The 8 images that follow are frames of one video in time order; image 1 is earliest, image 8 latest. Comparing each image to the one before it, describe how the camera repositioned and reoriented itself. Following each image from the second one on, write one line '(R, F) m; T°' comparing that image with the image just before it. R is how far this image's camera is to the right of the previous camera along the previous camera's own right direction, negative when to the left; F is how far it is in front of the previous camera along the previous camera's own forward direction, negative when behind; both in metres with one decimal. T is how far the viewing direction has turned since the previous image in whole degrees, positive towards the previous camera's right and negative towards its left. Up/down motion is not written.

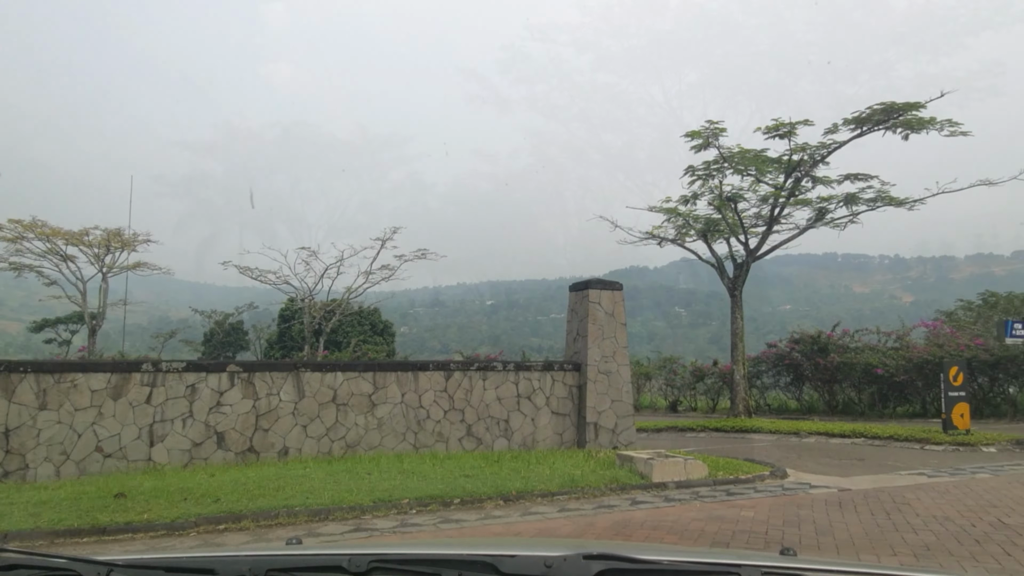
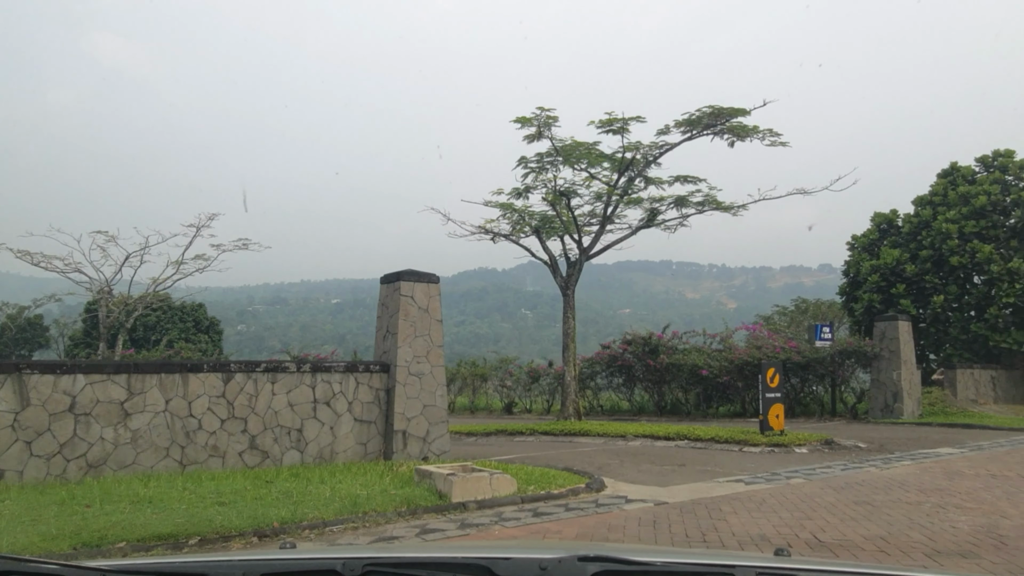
(+0.5, +0.8) m; +12°
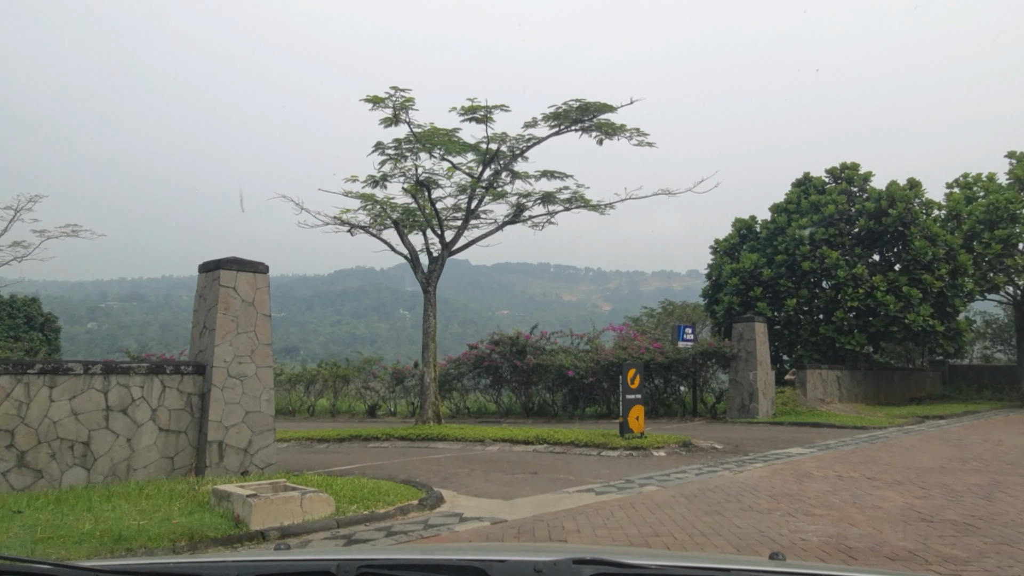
(+0.4, +0.6) m; +9°
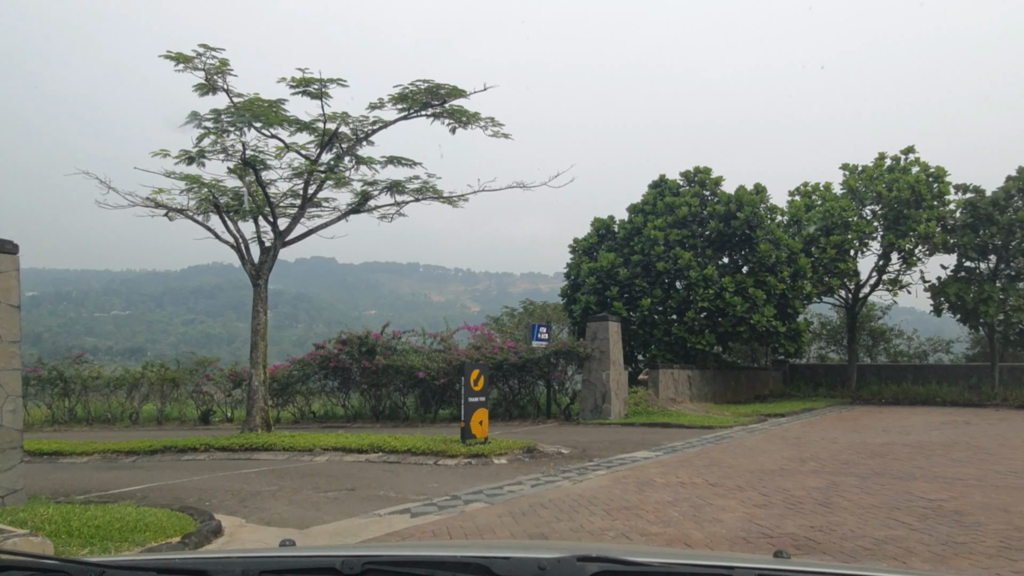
(+0.4, +0.8) m; +10°
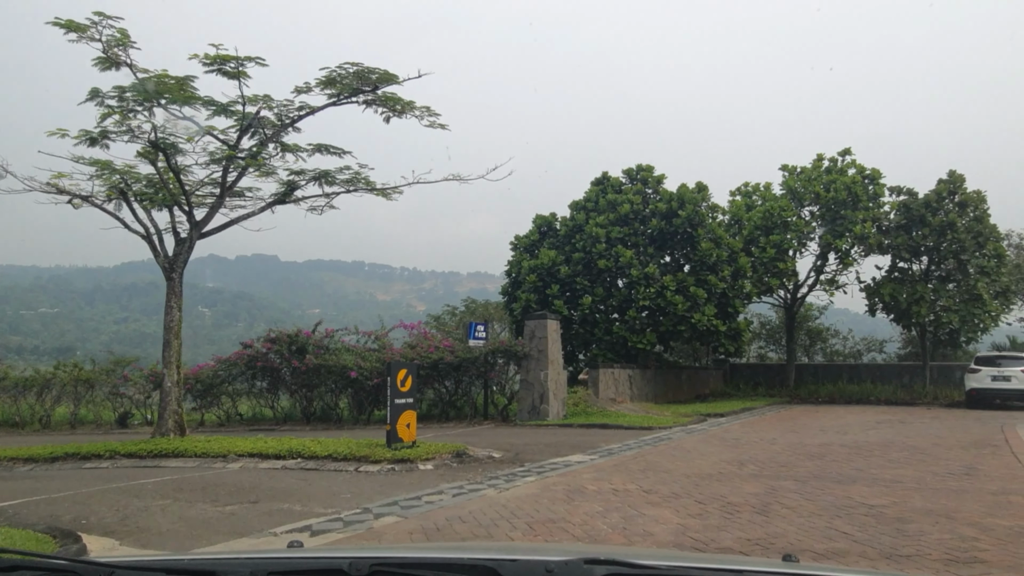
(+0.2, +0.5) m; +4°
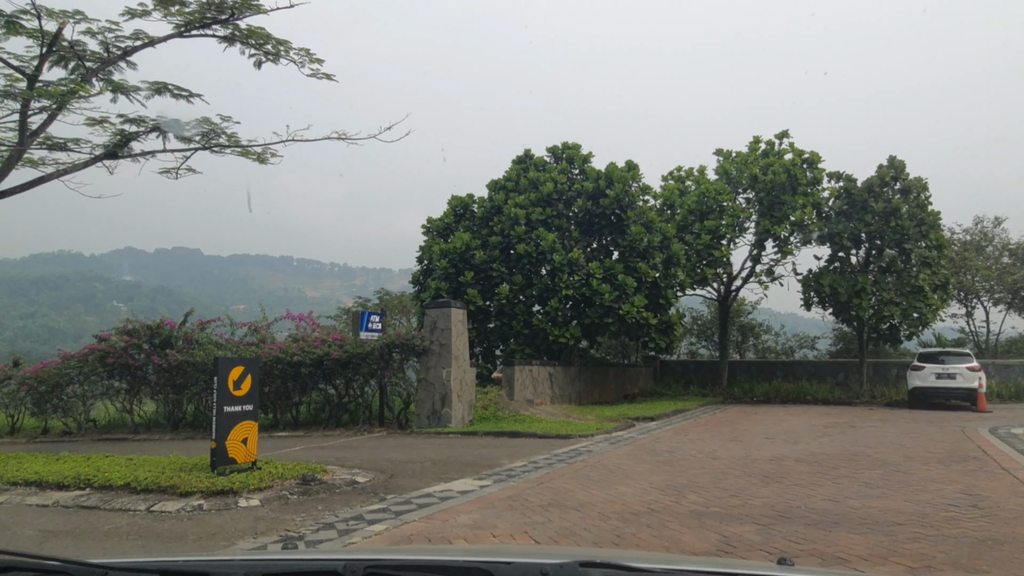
(+0.5, +2.0) m; +5°
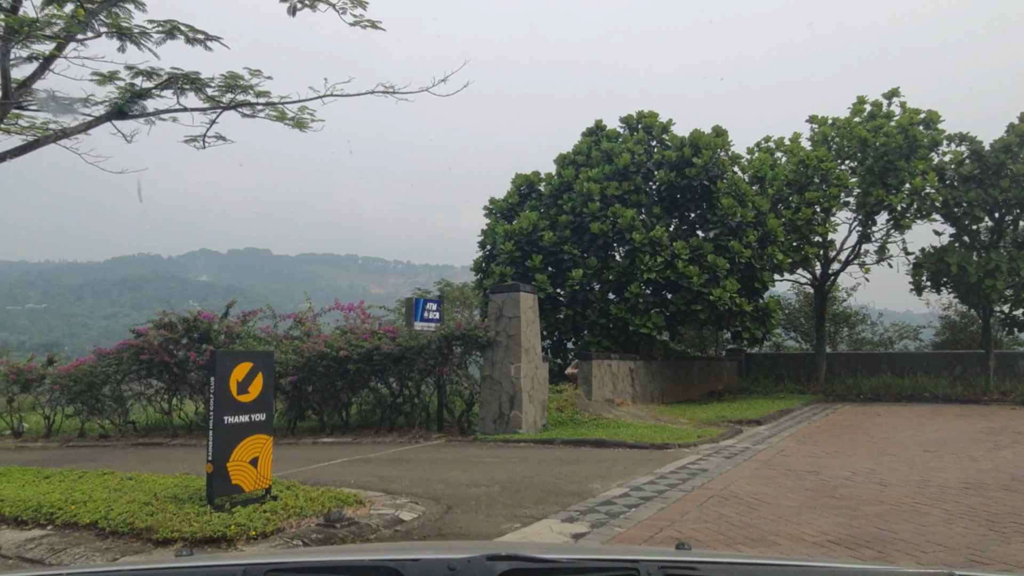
(-0.2, +1.8) m; -5°
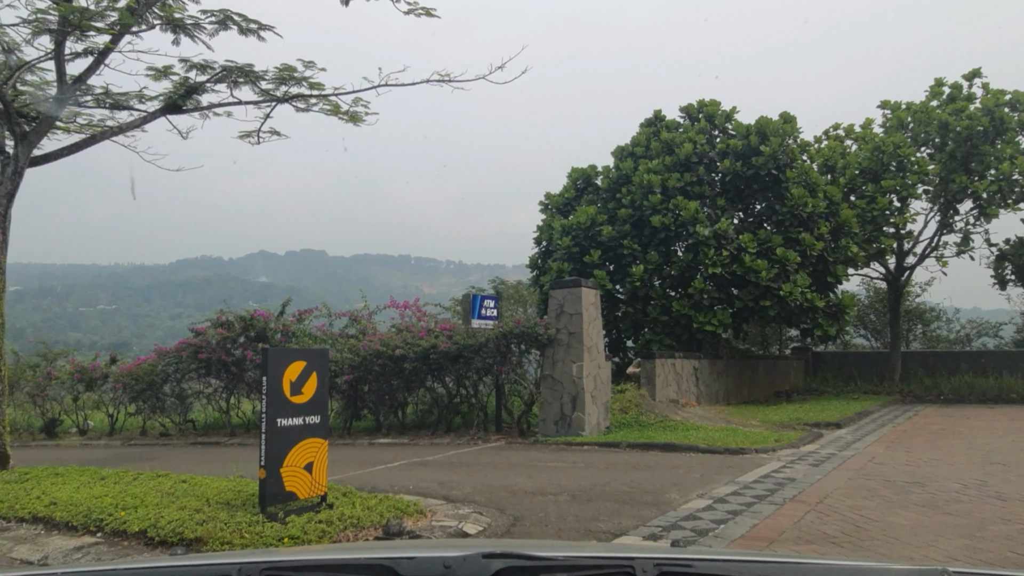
(-0.1, +0.4) m; -4°
